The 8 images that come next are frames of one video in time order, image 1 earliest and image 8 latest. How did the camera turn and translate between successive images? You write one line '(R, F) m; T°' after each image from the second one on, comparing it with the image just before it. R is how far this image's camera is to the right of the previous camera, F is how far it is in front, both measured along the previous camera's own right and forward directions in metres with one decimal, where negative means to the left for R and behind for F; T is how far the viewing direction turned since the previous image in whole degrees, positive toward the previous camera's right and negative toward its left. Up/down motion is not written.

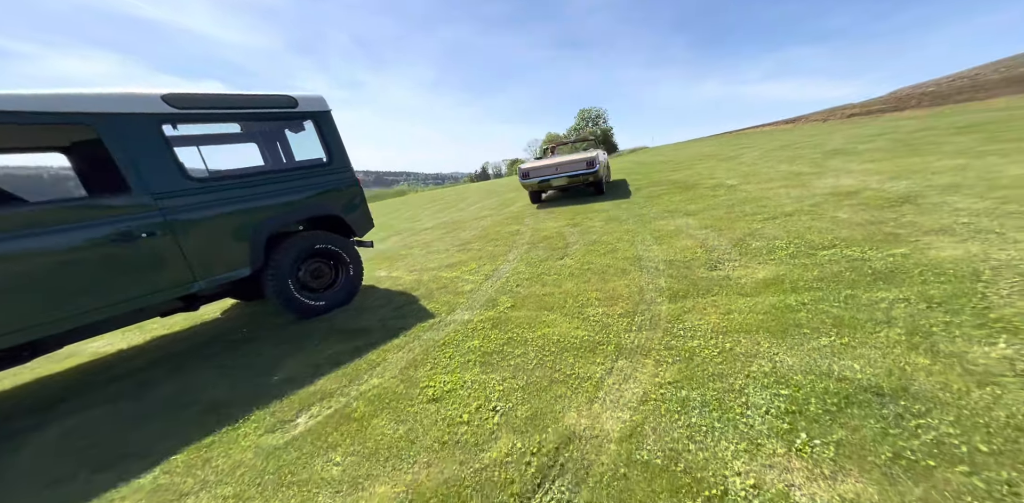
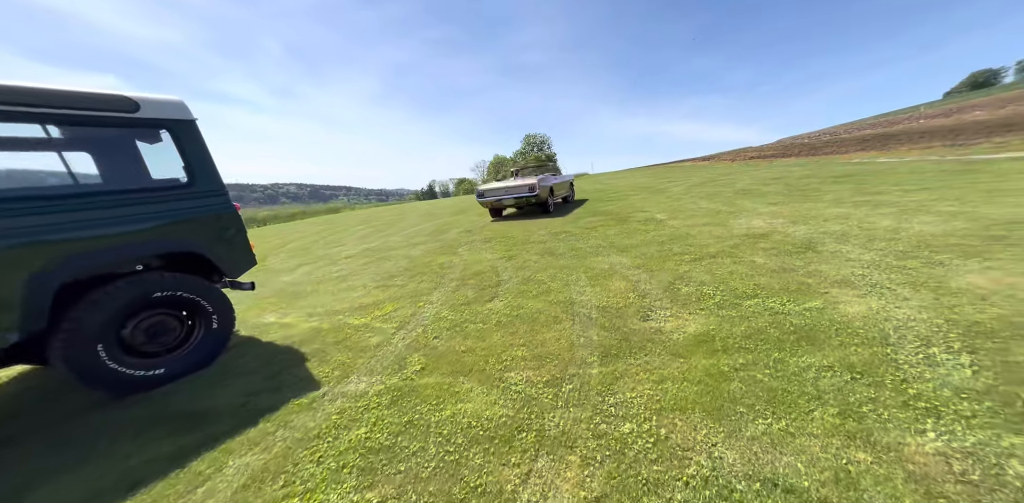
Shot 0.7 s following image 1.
(+0.2, +0.3) m; +9°
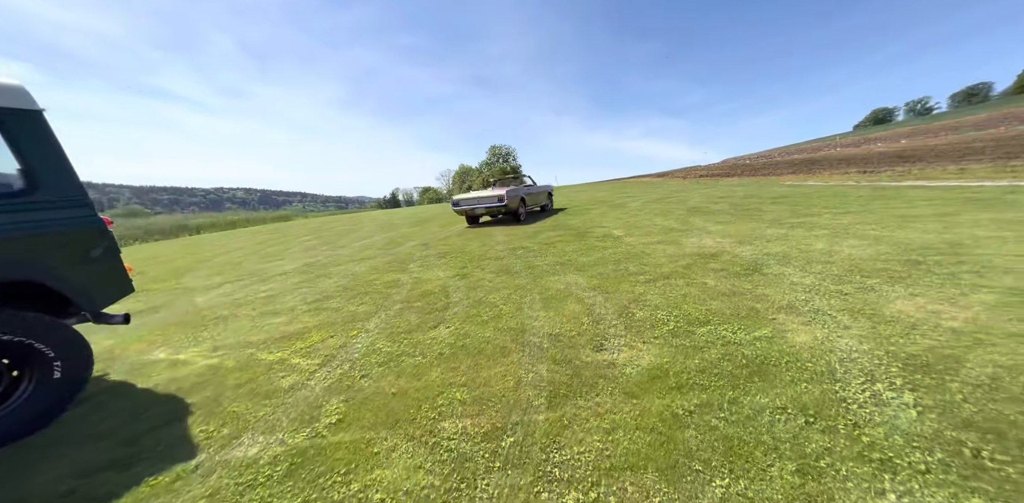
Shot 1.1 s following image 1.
(+0.1, +0.2) m; +6°
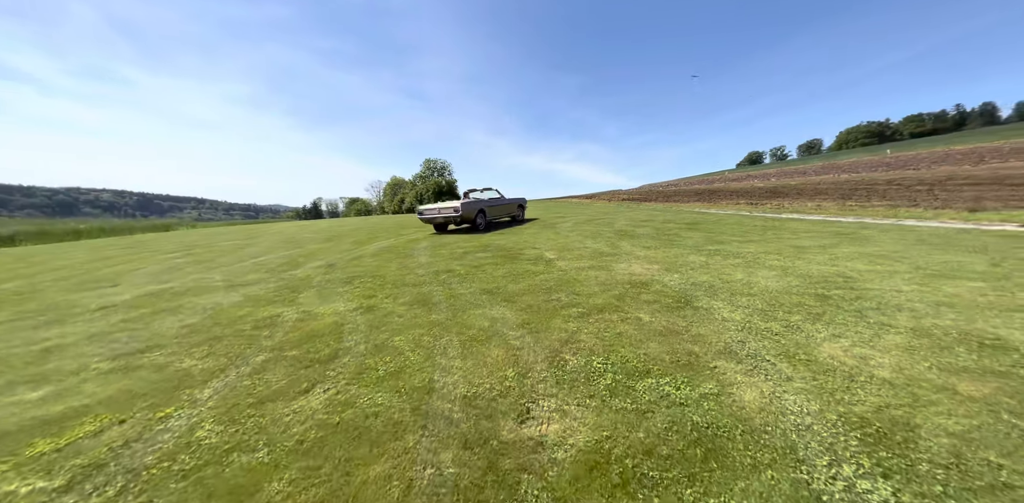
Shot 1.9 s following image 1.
(+0.2, +0.6) m; +11°
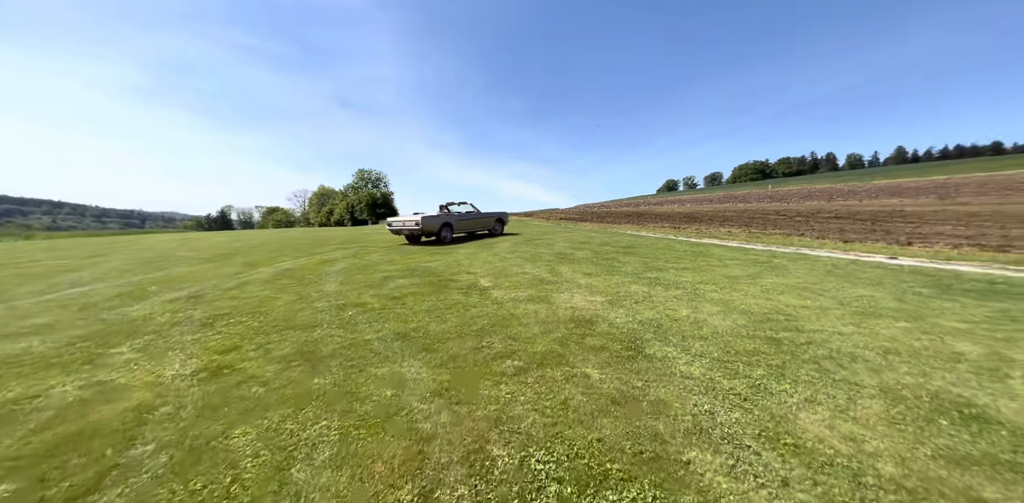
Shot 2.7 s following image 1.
(+0.2, +0.8) m; +10°
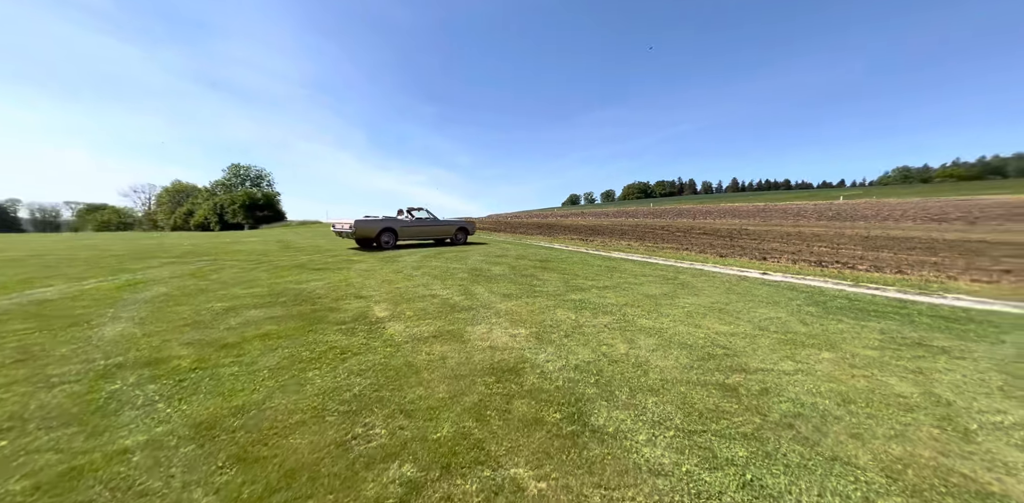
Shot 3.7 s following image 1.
(+0.1, +1.1) m; +14°
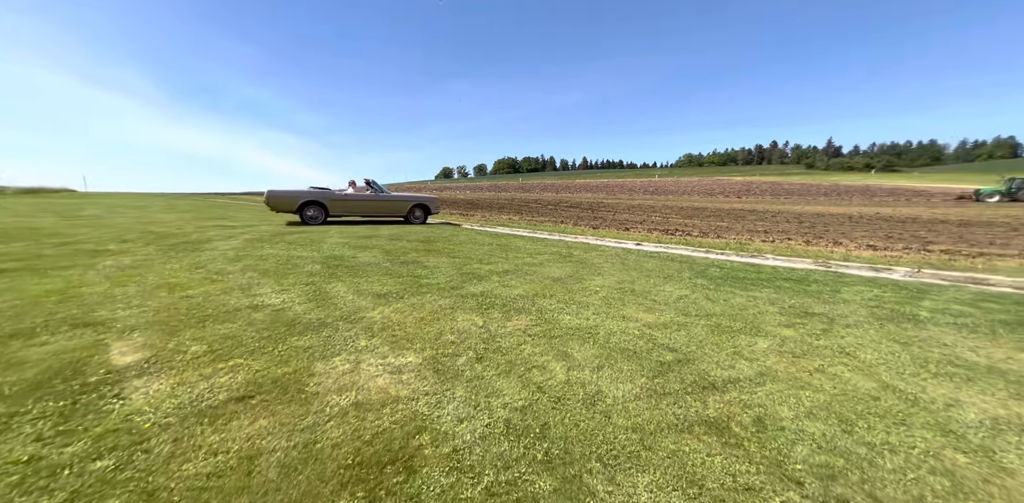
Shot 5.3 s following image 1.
(0.0, +1.6) m; +20°
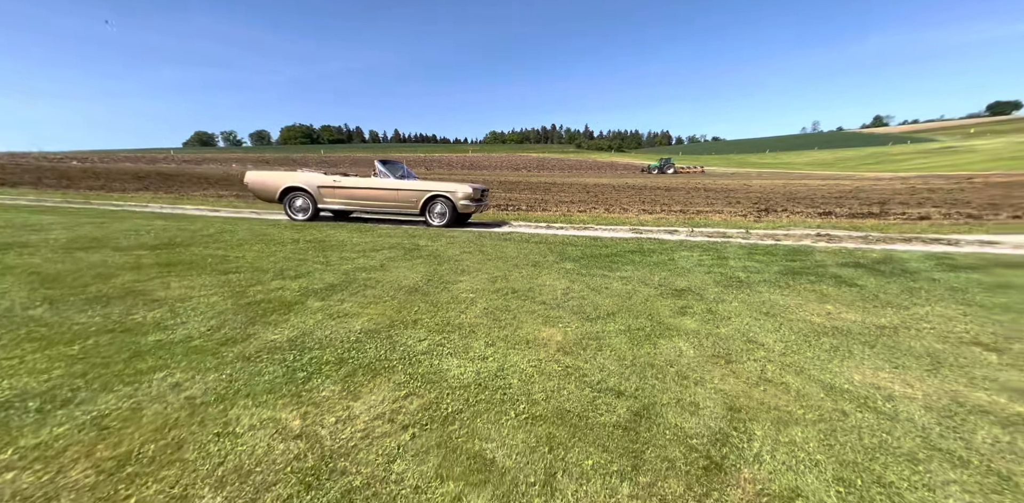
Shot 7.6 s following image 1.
(-0.1, +1.7) m; +28°
